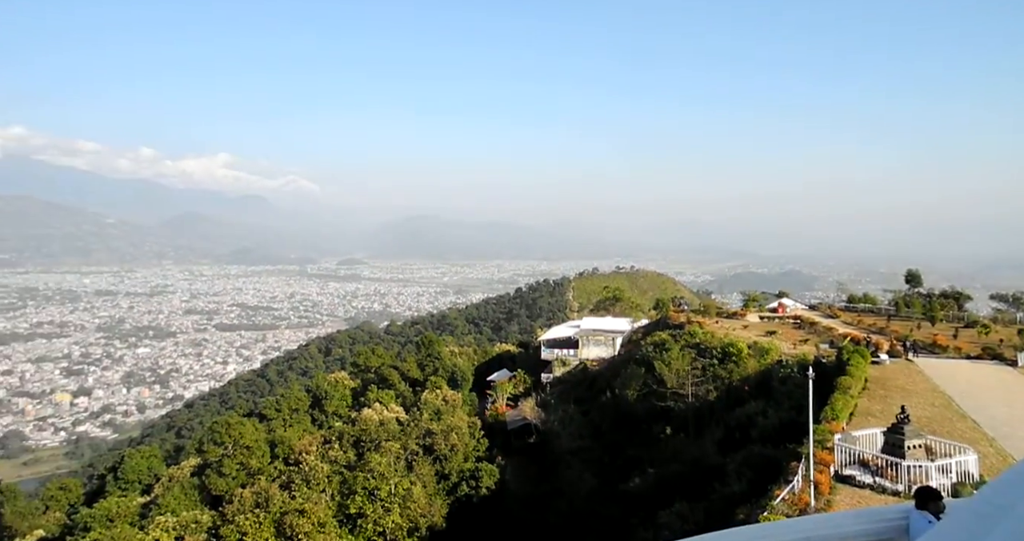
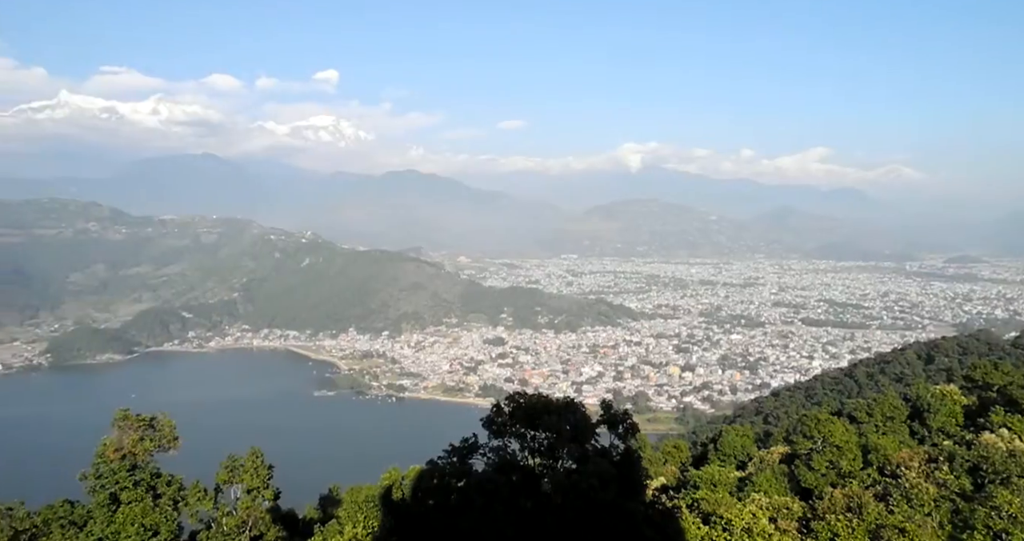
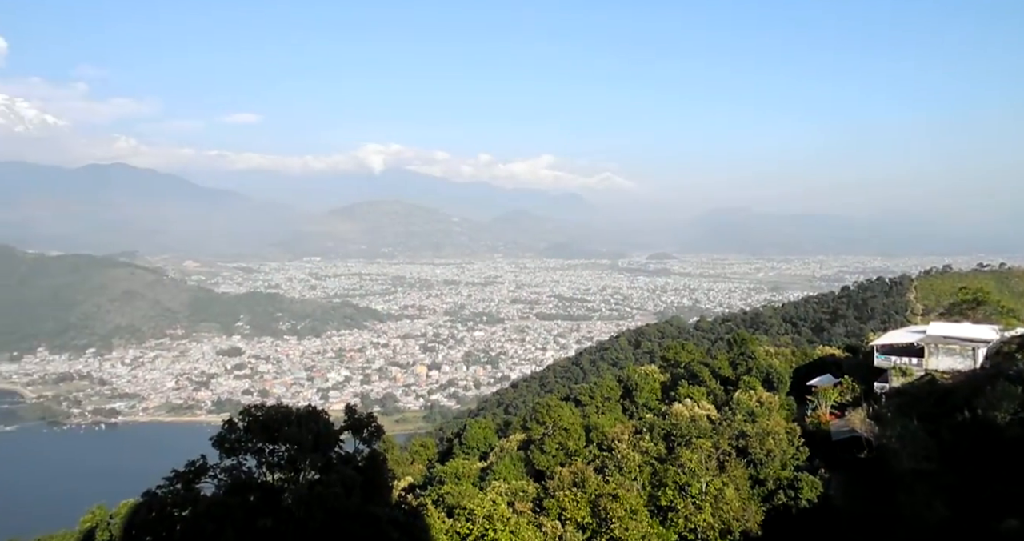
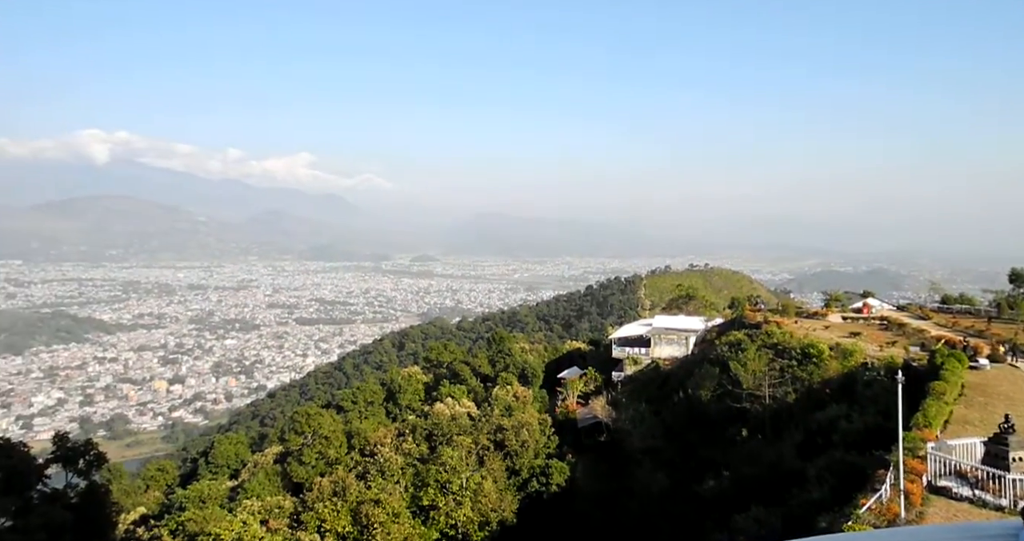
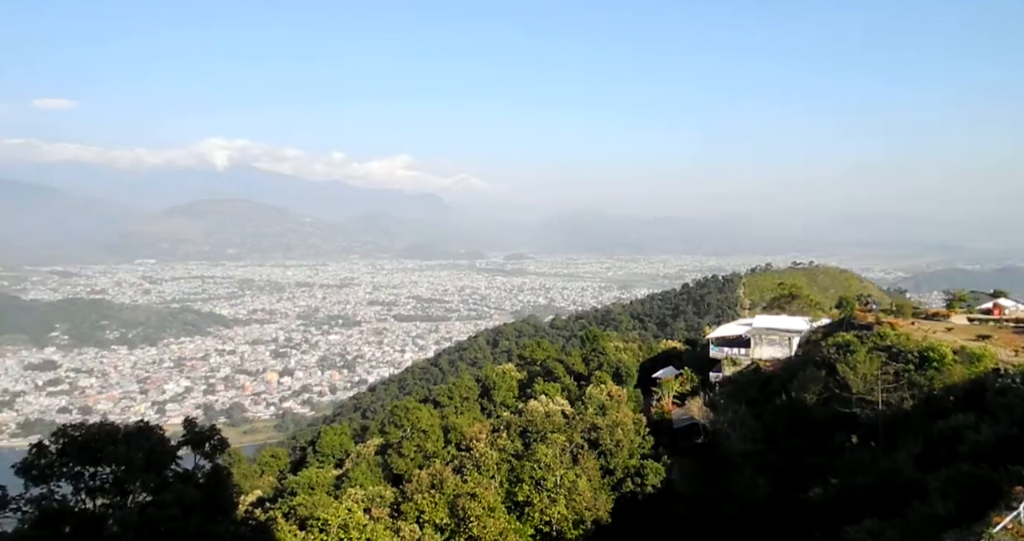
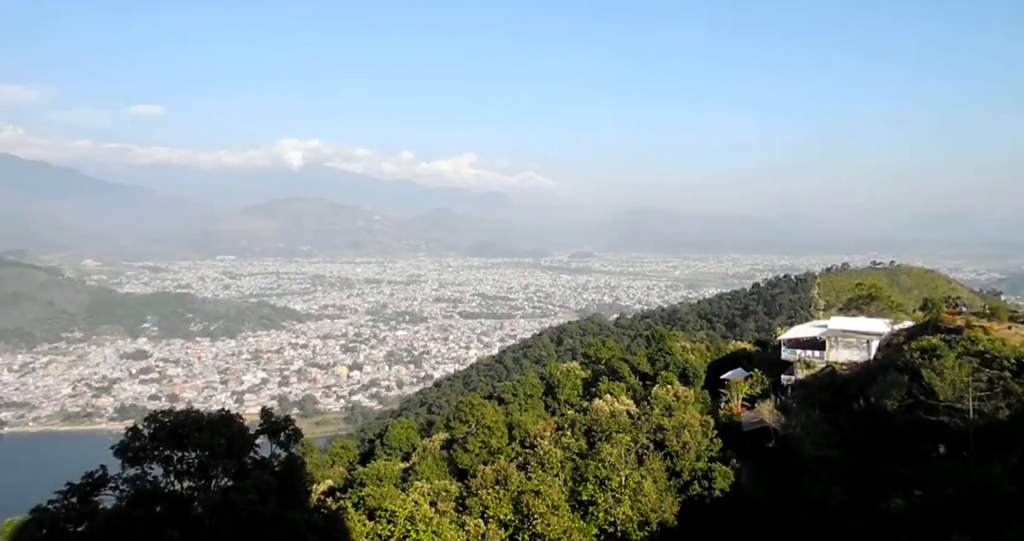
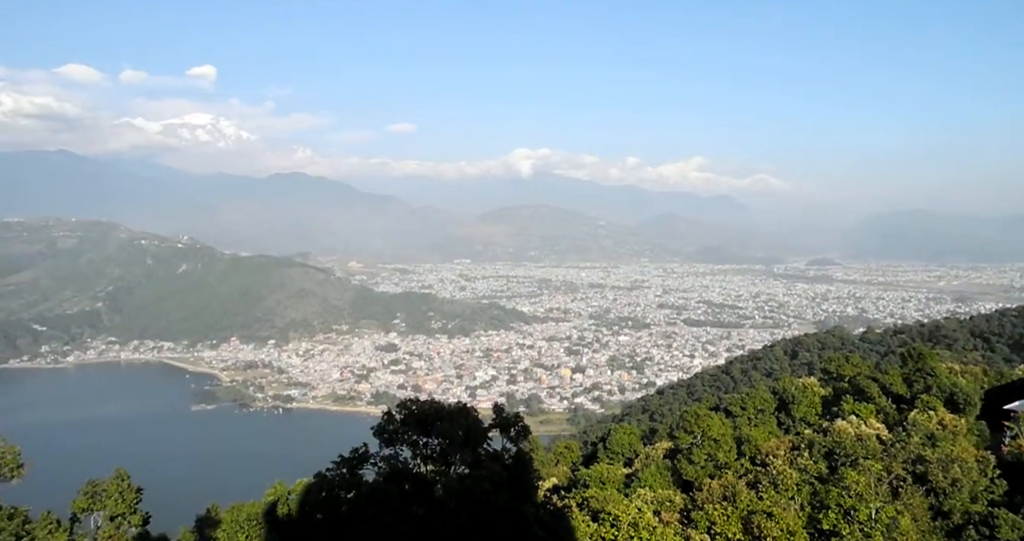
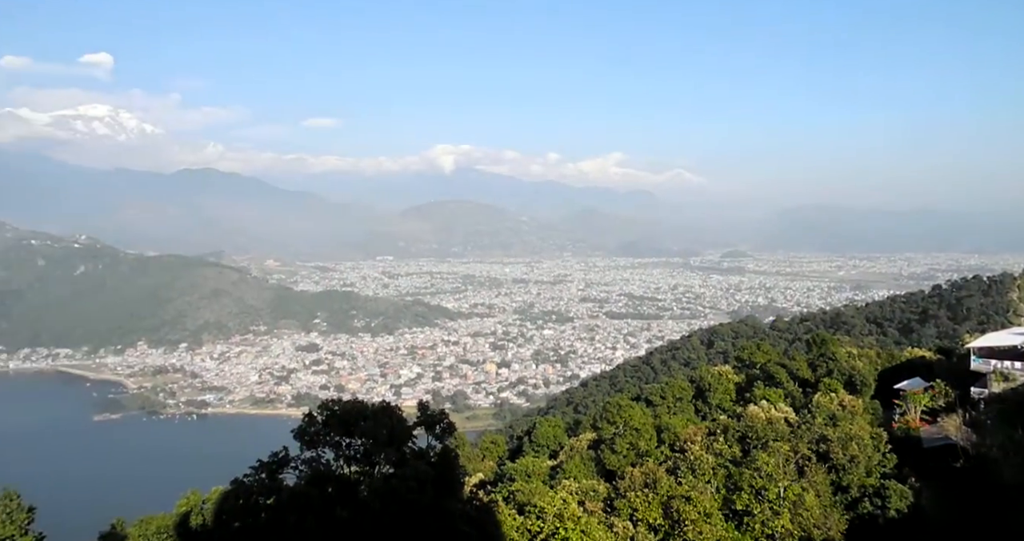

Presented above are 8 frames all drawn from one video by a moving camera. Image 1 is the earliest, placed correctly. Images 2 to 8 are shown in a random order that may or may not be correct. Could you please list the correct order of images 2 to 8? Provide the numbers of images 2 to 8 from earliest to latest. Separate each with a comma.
4, 5, 6, 3, 8, 7, 2
